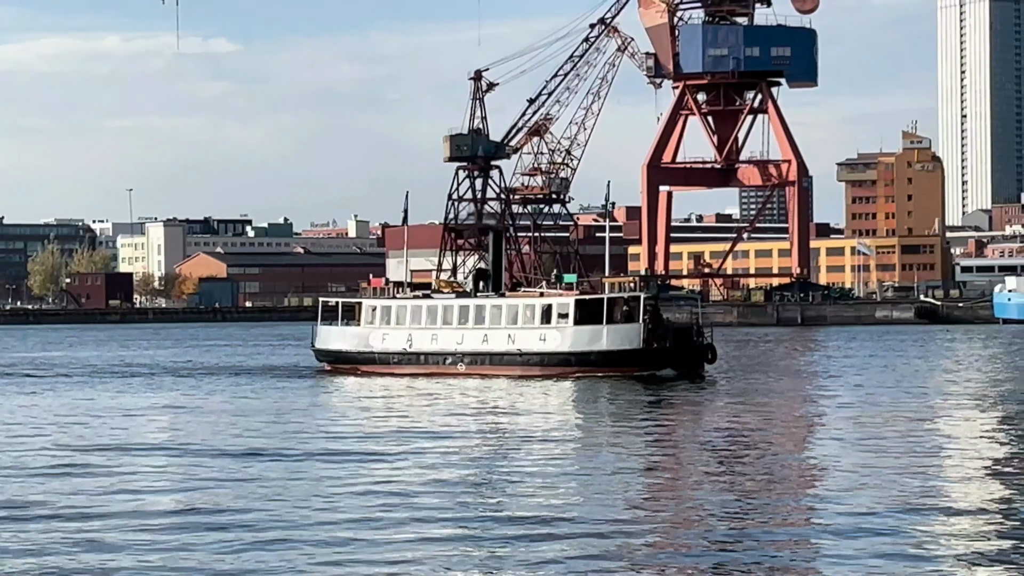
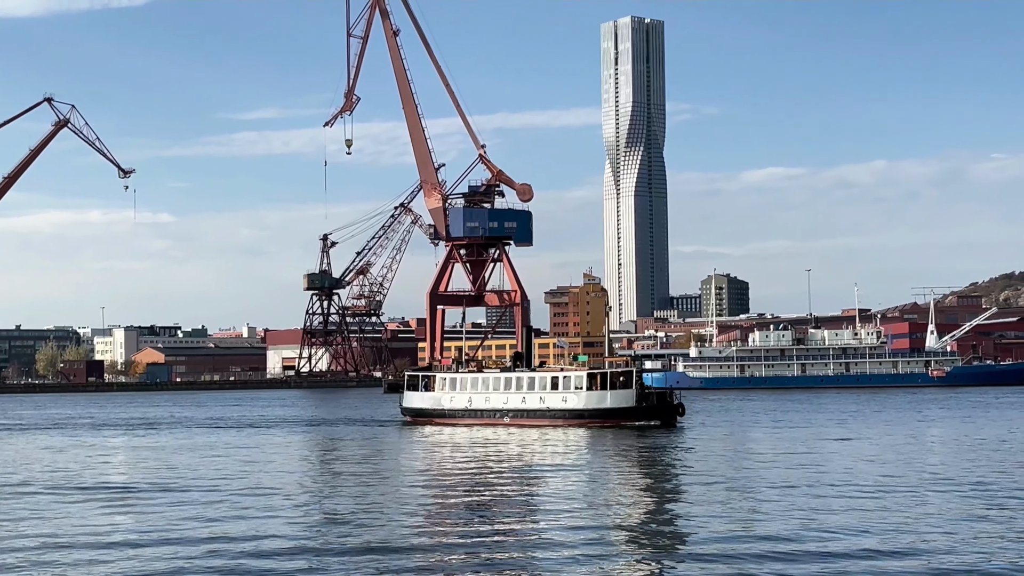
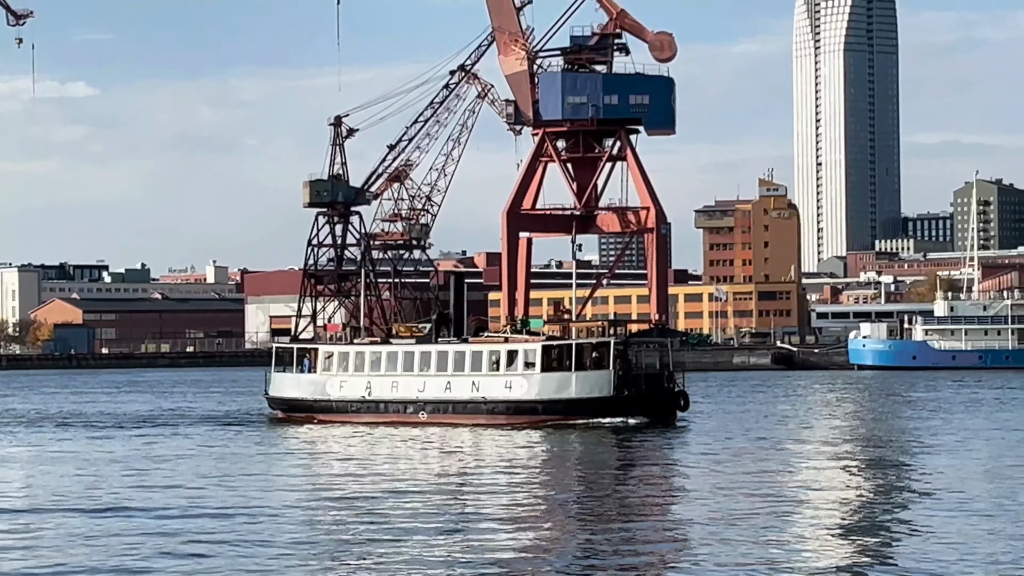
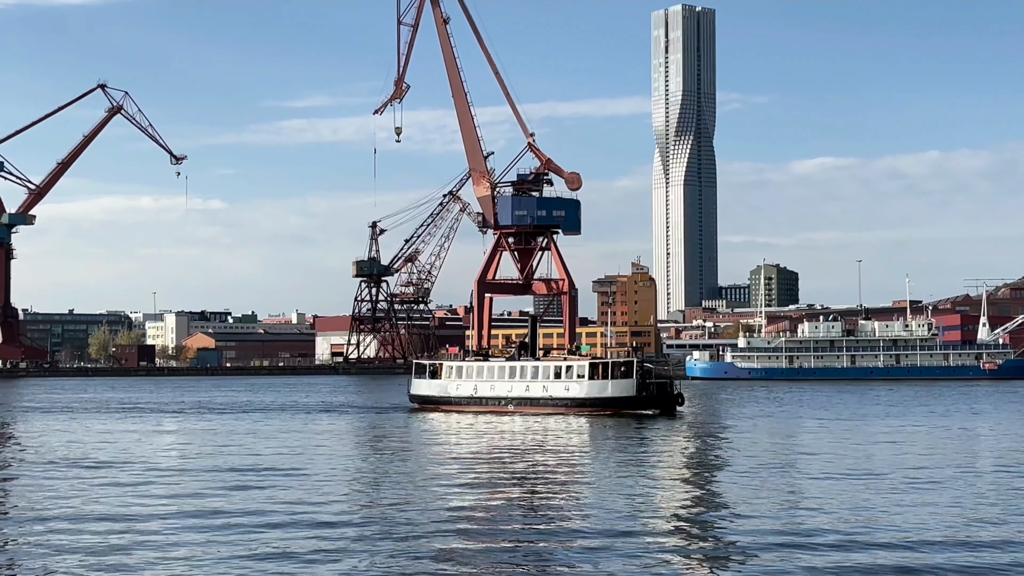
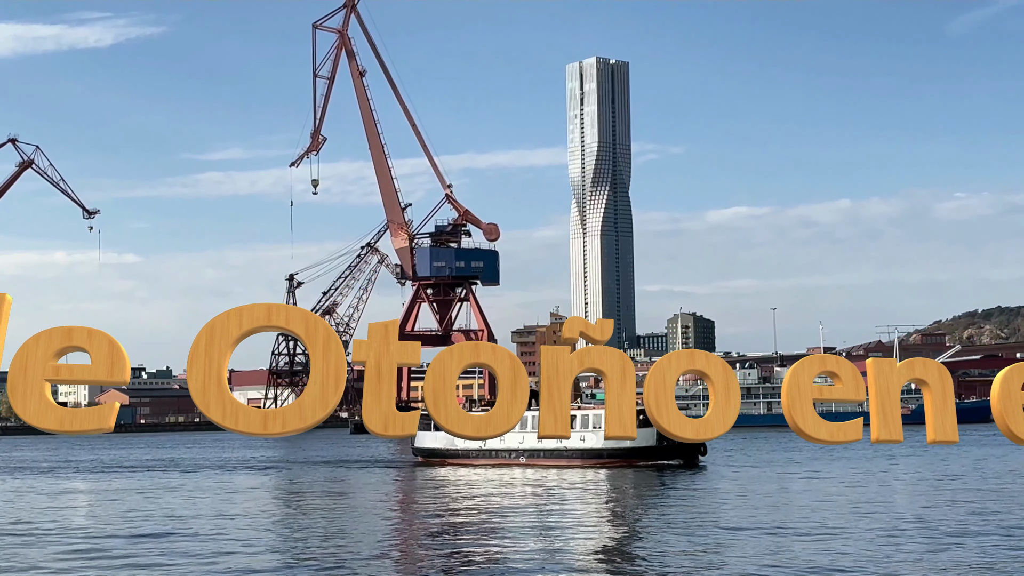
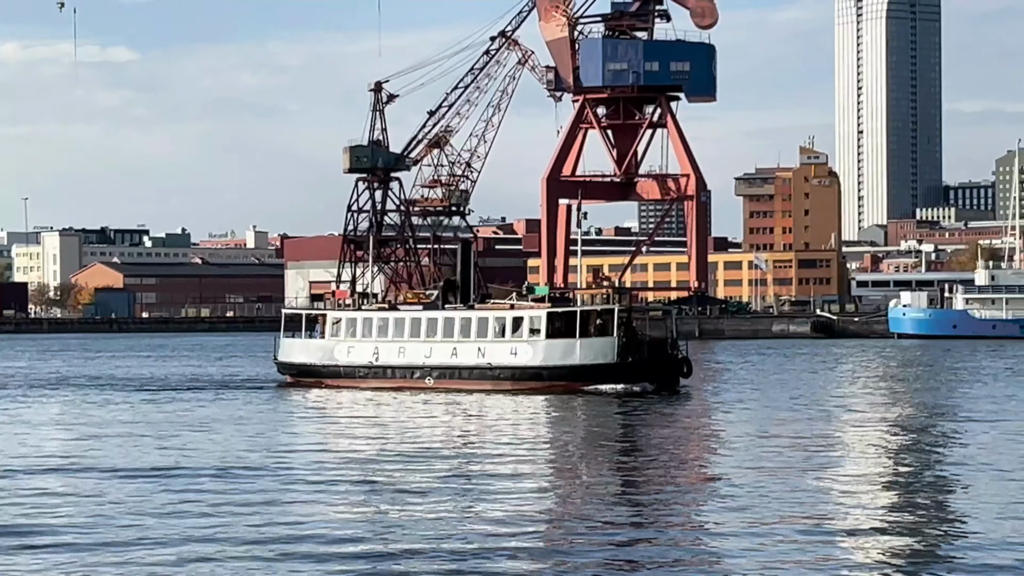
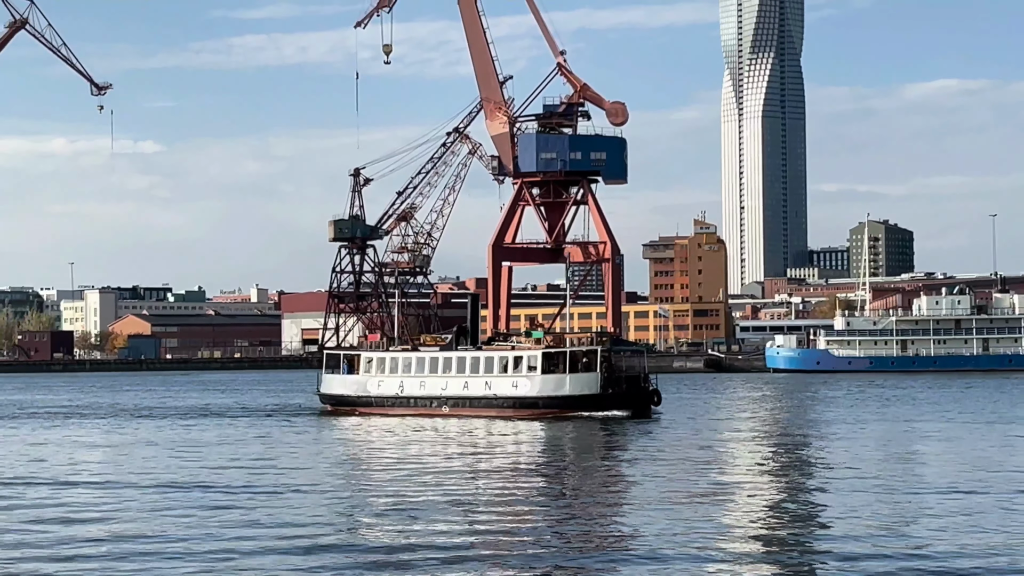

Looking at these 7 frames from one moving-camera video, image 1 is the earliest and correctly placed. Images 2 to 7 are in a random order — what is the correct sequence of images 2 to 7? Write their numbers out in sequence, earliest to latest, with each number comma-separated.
6, 3, 7, 4, 2, 5
